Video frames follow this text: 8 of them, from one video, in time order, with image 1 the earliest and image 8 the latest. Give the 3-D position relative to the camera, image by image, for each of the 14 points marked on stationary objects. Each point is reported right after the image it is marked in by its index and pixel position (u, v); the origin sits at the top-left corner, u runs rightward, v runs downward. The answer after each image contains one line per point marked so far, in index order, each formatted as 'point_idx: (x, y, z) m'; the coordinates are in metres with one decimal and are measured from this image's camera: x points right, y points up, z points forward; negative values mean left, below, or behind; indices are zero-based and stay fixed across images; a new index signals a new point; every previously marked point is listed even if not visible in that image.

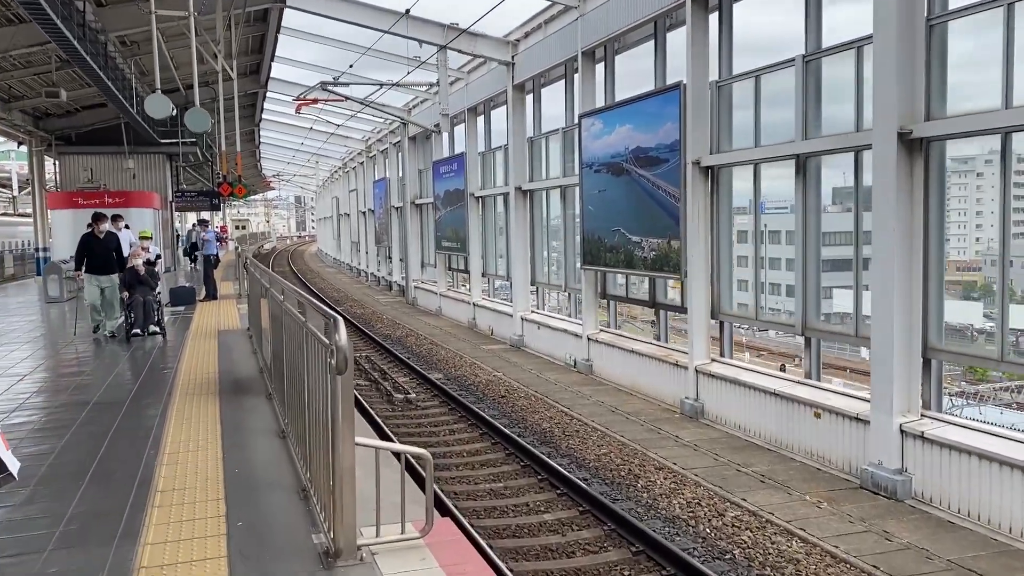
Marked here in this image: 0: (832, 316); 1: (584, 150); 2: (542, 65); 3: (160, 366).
0: (+2.8, -0.3, +7.7) m
1: (+0.9, +1.8, +11.6) m
2: (+0.4, +3.4, +13.2) m
3: (-2.9, -0.7, +7.1) m
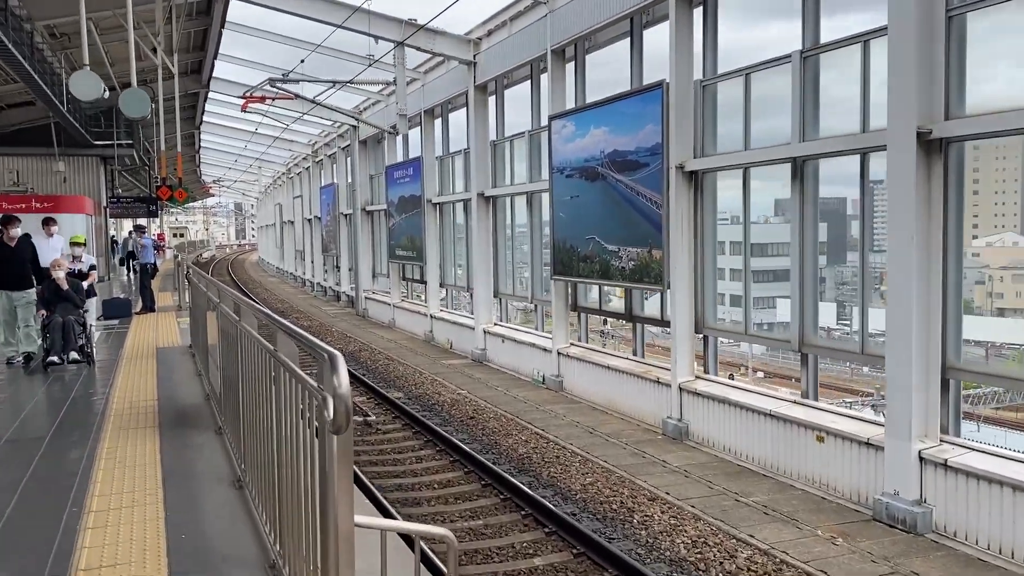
0: (+2.7, -0.4, +7.2) m
1: (+0.5, +1.7, +10.9) m
2: (-0.1, +3.2, +12.6) m
3: (-3.0, -0.8, +6.2) m
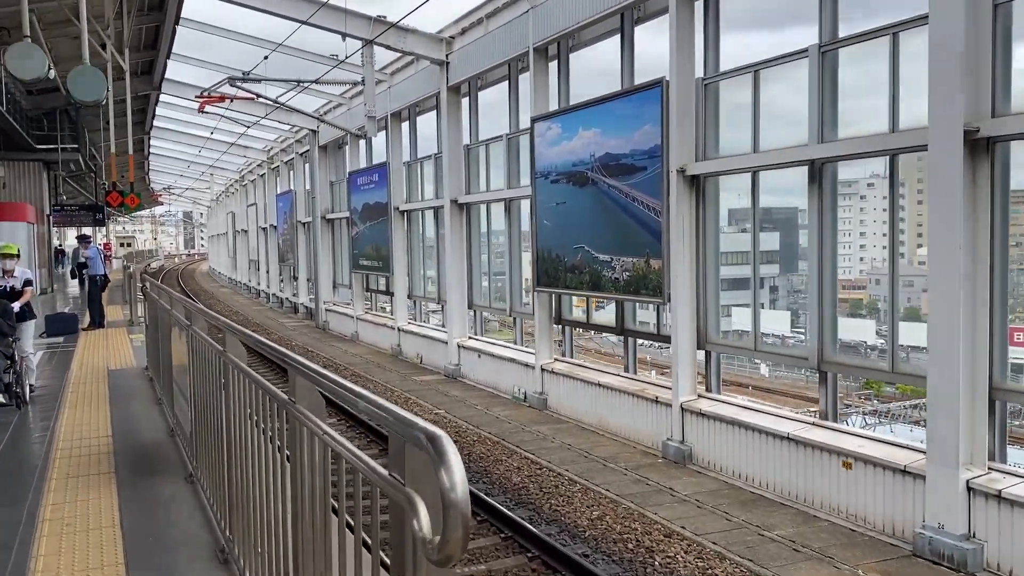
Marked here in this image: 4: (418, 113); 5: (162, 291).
0: (+2.6, -0.5, +6.6) m
1: (+0.3, +1.5, +10.3) m
2: (-0.4, +3.1, +11.9) m
3: (-3.0, -0.9, +5.3) m
4: (-1.7, +3.0, +15.1) m
5: (-2.5, 0.0, +6.1) m
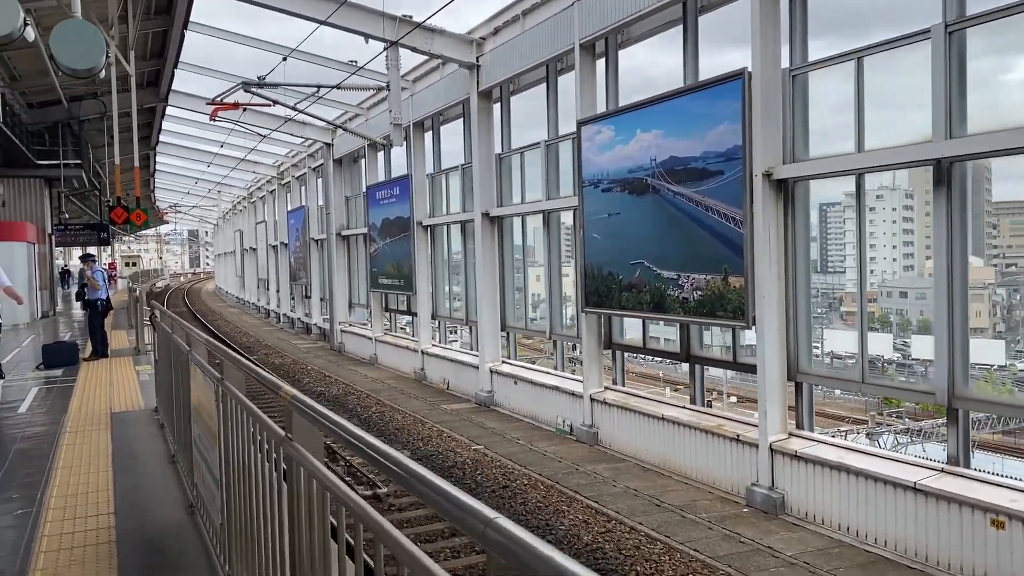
0: (+3.1, -0.6, +5.6) m
1: (+0.8, +1.3, +9.3) m
2: (+0.1, +2.8, +11.0) m
3: (-2.5, -1.0, +4.3) m
4: (-1.1, +2.7, +14.1) m
5: (-2.0, -0.2, +5.1) m
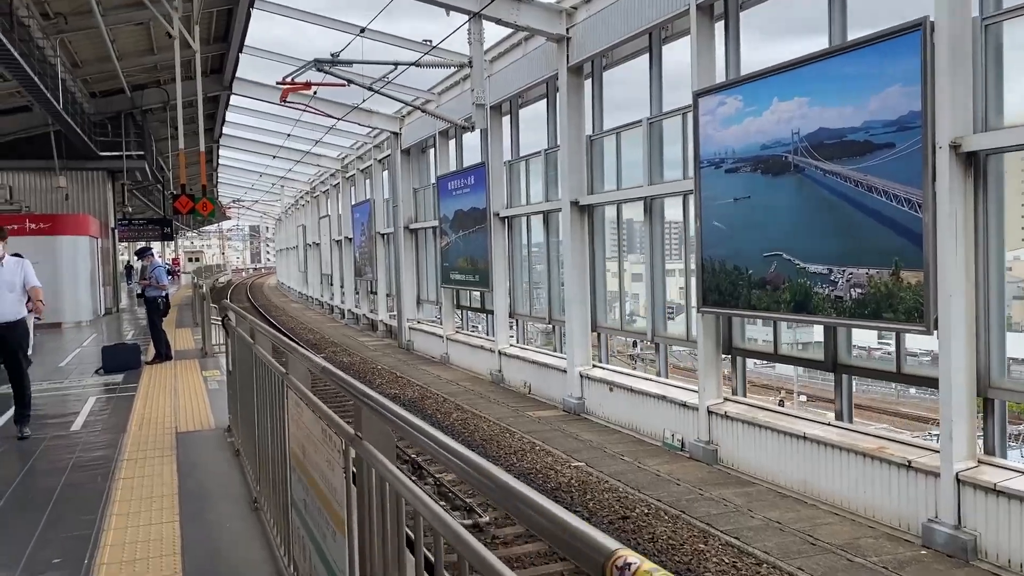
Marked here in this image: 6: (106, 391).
0: (+3.9, -0.6, +4.3) m
1: (+1.8, +1.4, +8.1) m
2: (+1.2, +2.8, +9.8) m
3: (-1.8, -1.0, +3.4) m
4: (+0.2, +2.8, +13.1) m
5: (-1.2, -0.2, +4.1) m
6: (-3.5, -0.9, +7.6) m
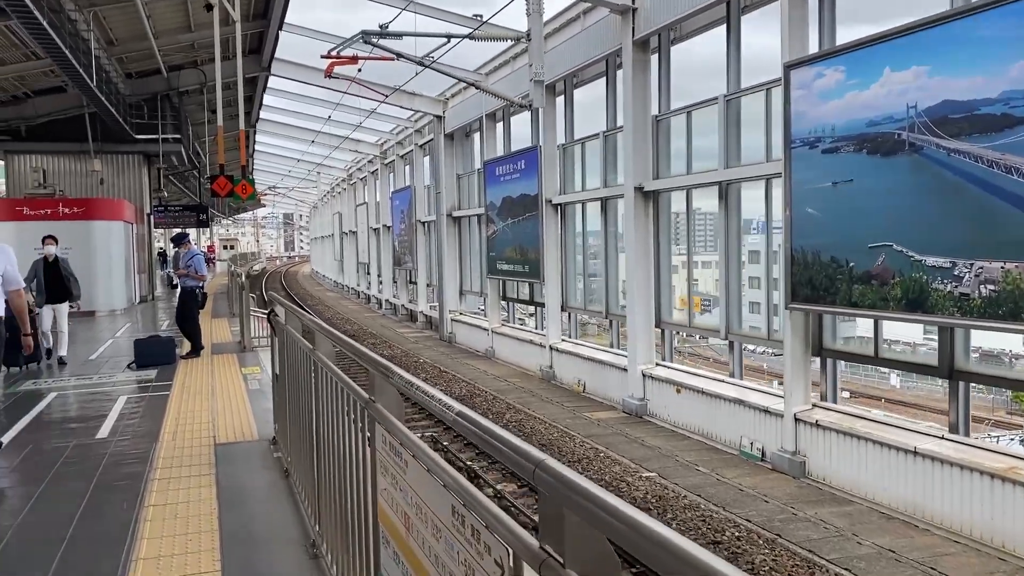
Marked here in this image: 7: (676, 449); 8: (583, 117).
0: (+4.3, -0.6, +3.4) m
1: (+2.4, +1.4, +7.3) m
2: (+1.8, +2.9, +9.0) m
3: (-1.4, -1.0, +2.7) m
4: (+0.9, +2.9, +12.3) m
5: (-0.8, -0.2, +3.4) m
6: (-3.0, -0.8, +6.9) m
7: (+1.6, -1.6, +8.5) m
8: (+1.0, +2.4, +12.2) m
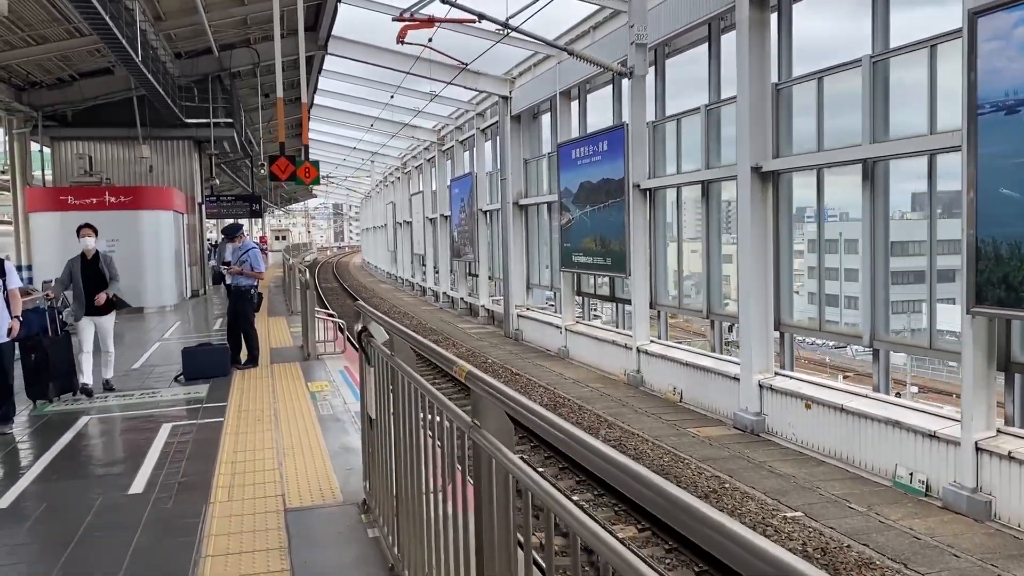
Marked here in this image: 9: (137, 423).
0: (+4.9, -0.6, +1.9) m
1: (+3.2, +1.4, +5.9) m
2: (+2.7, +2.9, +7.6) m
3: (-0.8, -1.1, +1.5) m
4: (+2.0, +2.9, +10.9) m
5: (-0.2, -0.2, +2.2) m
6: (-2.2, -0.8, +5.8) m
7: (+2.5, -1.6, +7.1) m
8: (+2.1, +2.5, +10.8) m
9: (-2.3, -0.8, +5.4) m
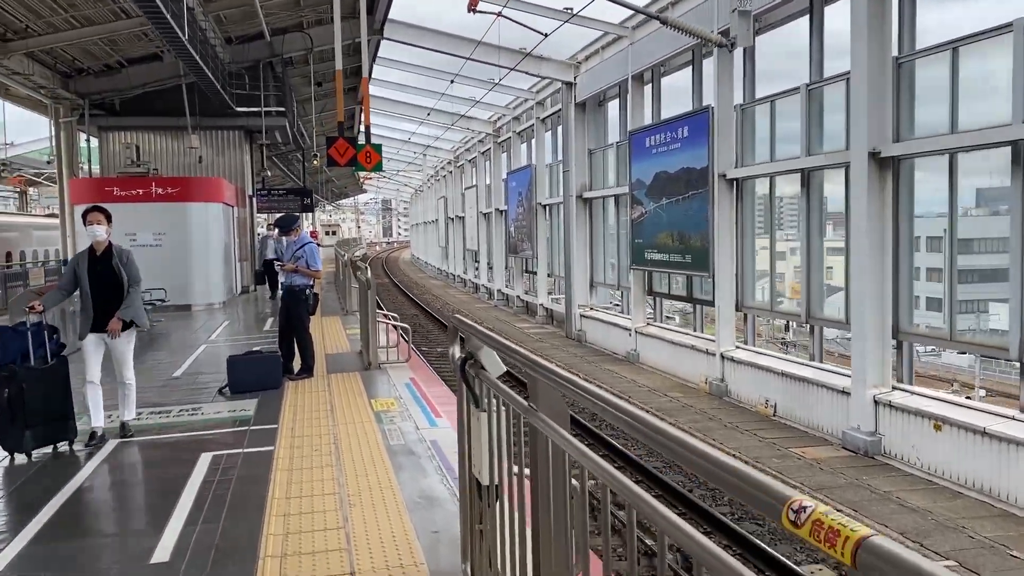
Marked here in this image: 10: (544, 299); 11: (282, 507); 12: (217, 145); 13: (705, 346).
0: (+5.3, -0.7, +0.7) m
1: (+3.7, +1.4, +4.7) m
2: (+3.4, +2.9, +6.5) m
3: (-0.5, -1.1, +0.6) m
4: (+2.9, +2.9, +9.8) m
5: (+0.2, -0.2, +1.3) m
6: (-1.6, -0.8, +5.0) m
7: (+3.1, -1.6, +6.1) m
8: (+2.9, +2.4, +9.8) m
9: (-1.8, -0.8, +4.6) m
10: (+0.8, -0.3, +19.1) m
11: (-1.0, -0.9, +3.7) m
12: (-6.4, +3.1, +18.8) m
13: (+2.5, -0.7, +11.1) m
